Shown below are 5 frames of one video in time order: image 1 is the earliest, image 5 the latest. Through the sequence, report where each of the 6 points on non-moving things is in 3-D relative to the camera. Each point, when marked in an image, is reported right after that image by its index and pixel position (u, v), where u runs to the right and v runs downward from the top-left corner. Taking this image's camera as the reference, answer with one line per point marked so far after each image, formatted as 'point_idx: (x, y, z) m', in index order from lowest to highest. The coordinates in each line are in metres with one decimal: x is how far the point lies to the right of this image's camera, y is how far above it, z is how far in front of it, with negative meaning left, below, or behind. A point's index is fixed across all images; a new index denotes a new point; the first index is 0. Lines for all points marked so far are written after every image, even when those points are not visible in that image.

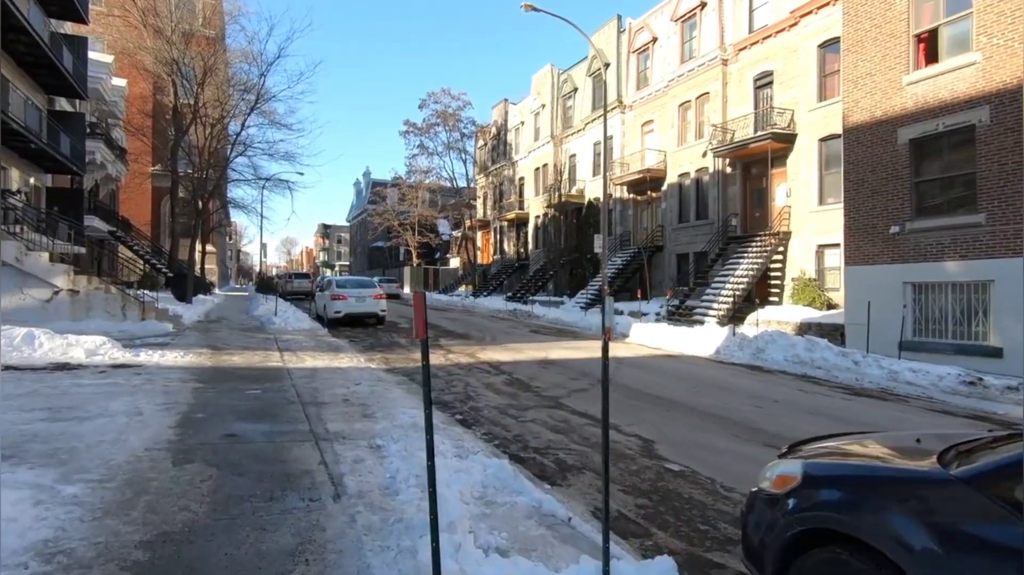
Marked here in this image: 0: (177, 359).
0: (-6.4, -1.4, +10.3) m
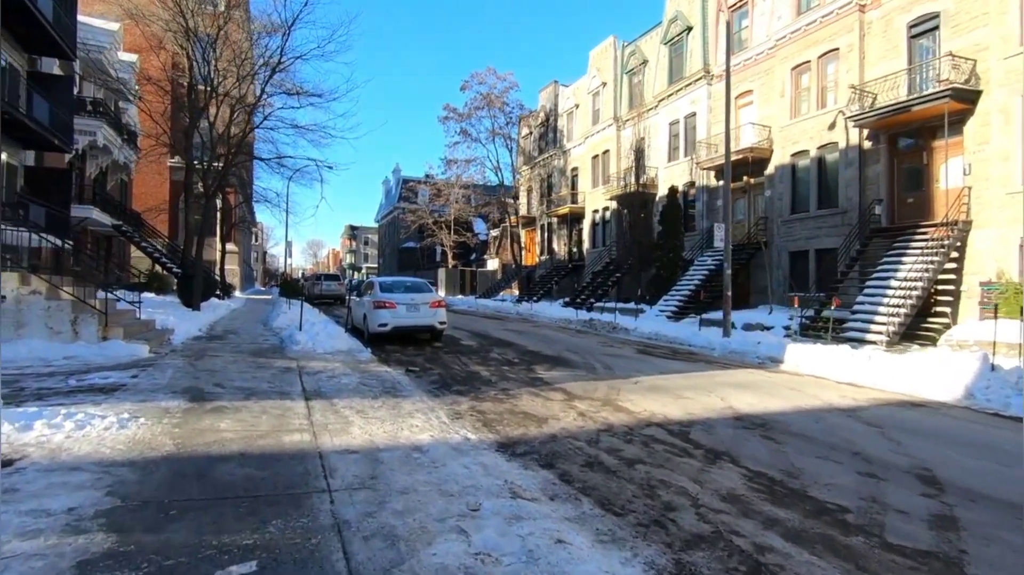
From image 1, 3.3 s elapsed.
0: (-4.0, -1.4, +5.3) m
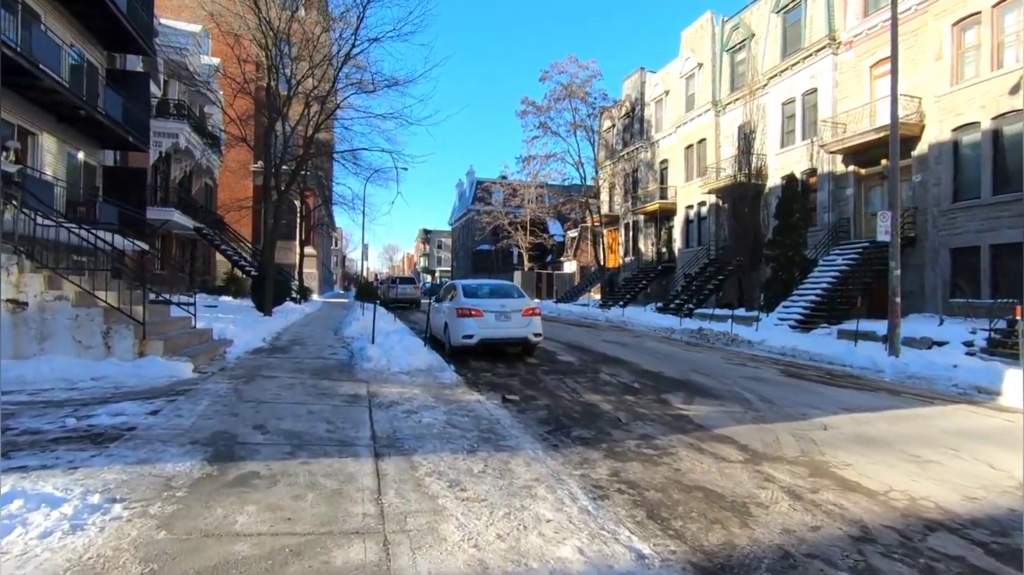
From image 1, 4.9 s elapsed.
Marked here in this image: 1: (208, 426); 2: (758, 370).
0: (-2.7, -1.5, +3.1) m
1: (-3.2, -1.5, +5.7) m
2: (+5.9, -1.9, +12.8) m
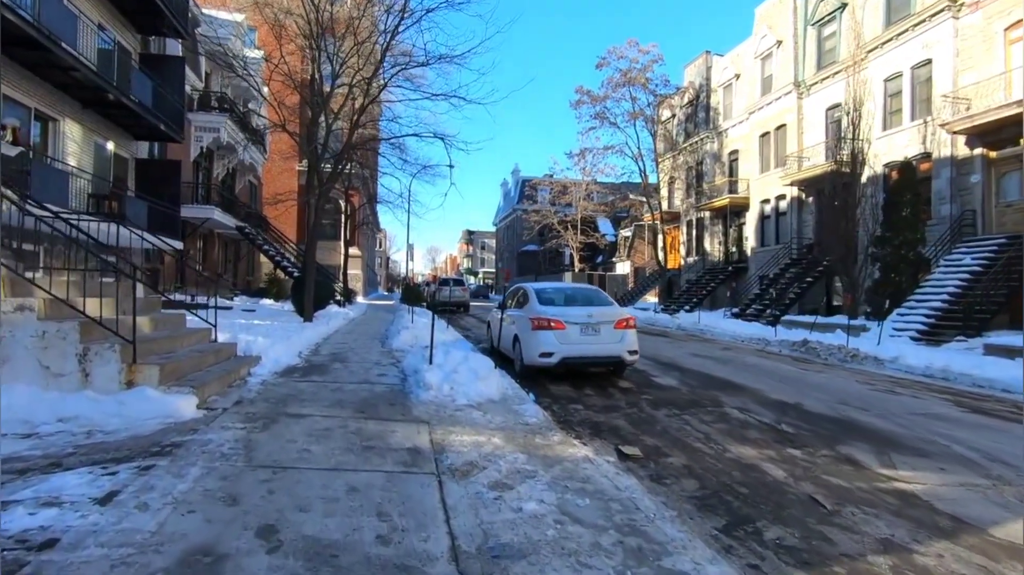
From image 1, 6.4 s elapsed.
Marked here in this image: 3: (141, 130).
0: (-1.7, -1.5, +0.7) m
1: (-2.1, -1.5, +3.4) m
2: (+7.5, -2.1, +9.8) m
3: (-11.8, +5.0, +17.2) m
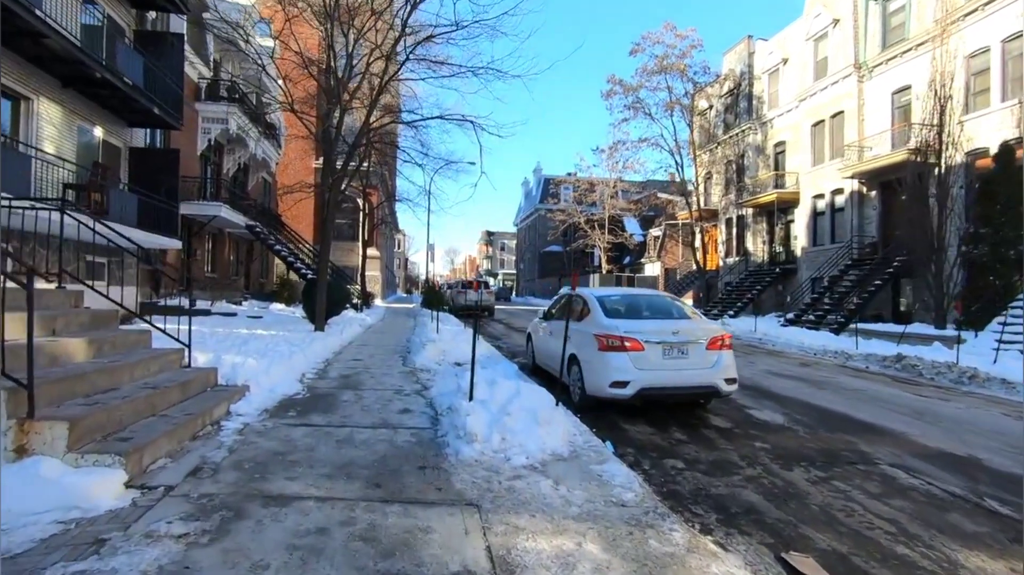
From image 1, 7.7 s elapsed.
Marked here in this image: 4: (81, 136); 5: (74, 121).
0: (-1.2, -1.6, -1.5) m
1: (-1.4, -1.6, +1.2) m
2: (+8.3, -2.2, +7.3) m
3: (-10.7, +4.9, +15.3) m
4: (-11.1, +4.0, +14.0) m
5: (-11.1, +4.2, +13.6) m
